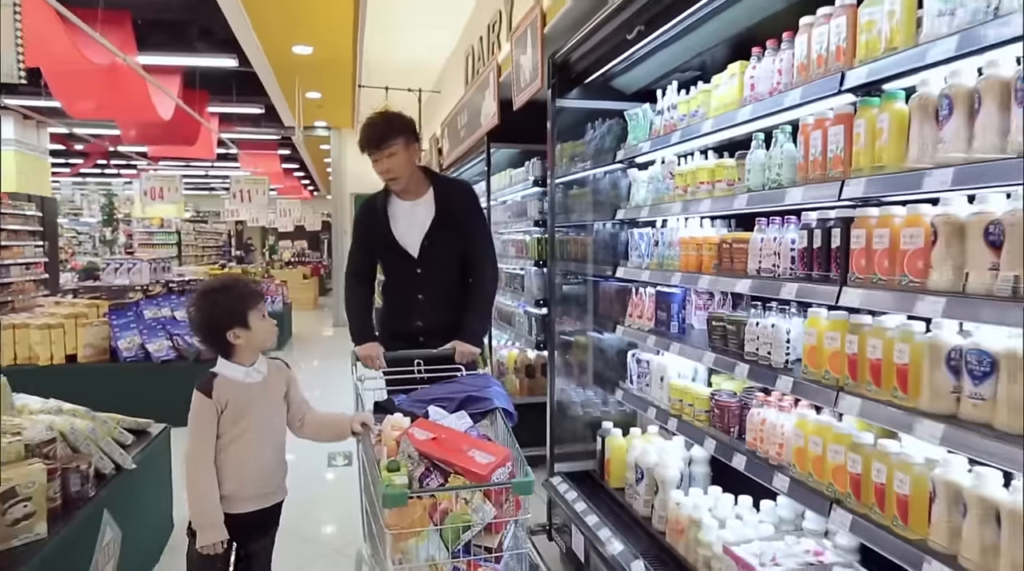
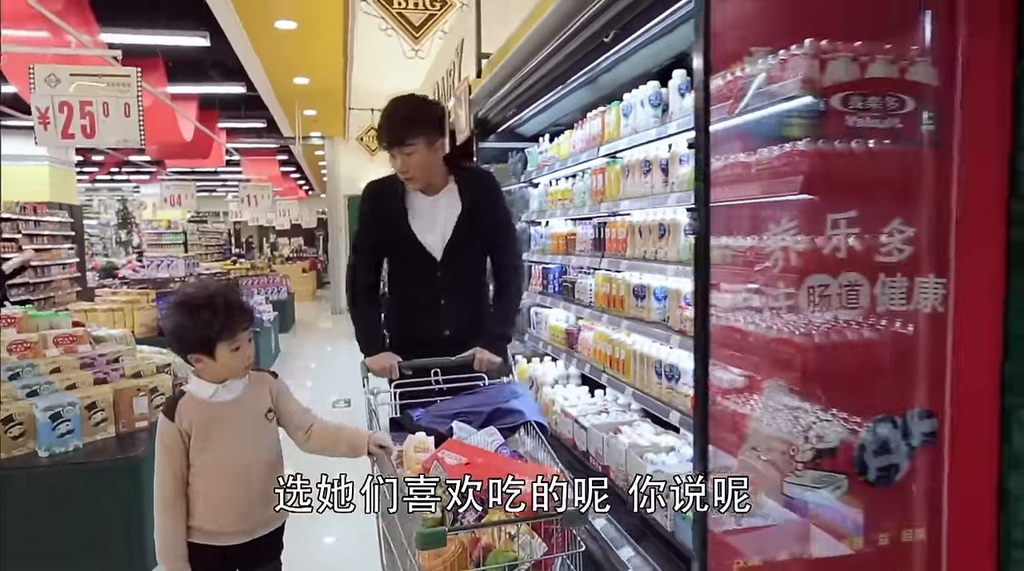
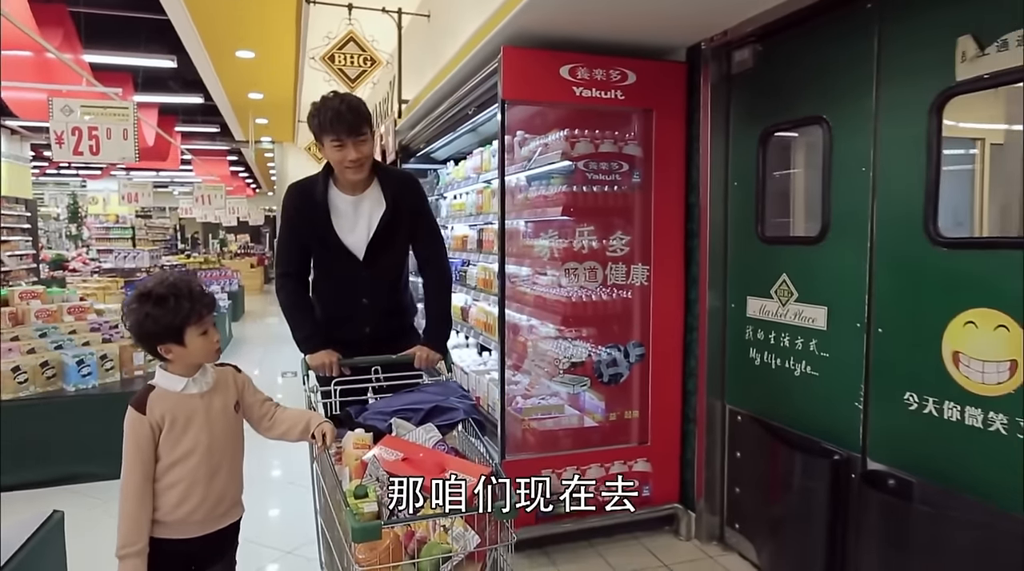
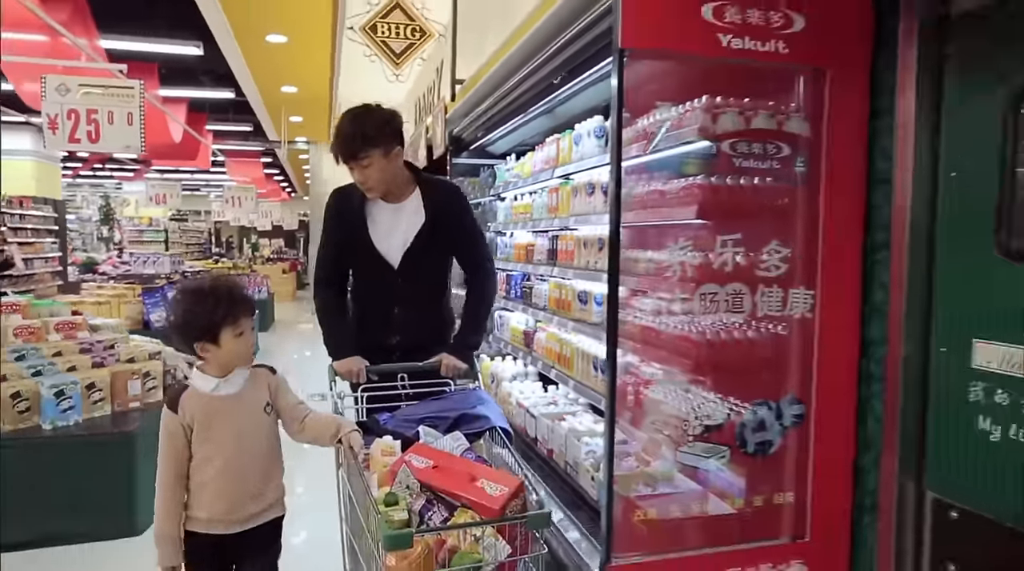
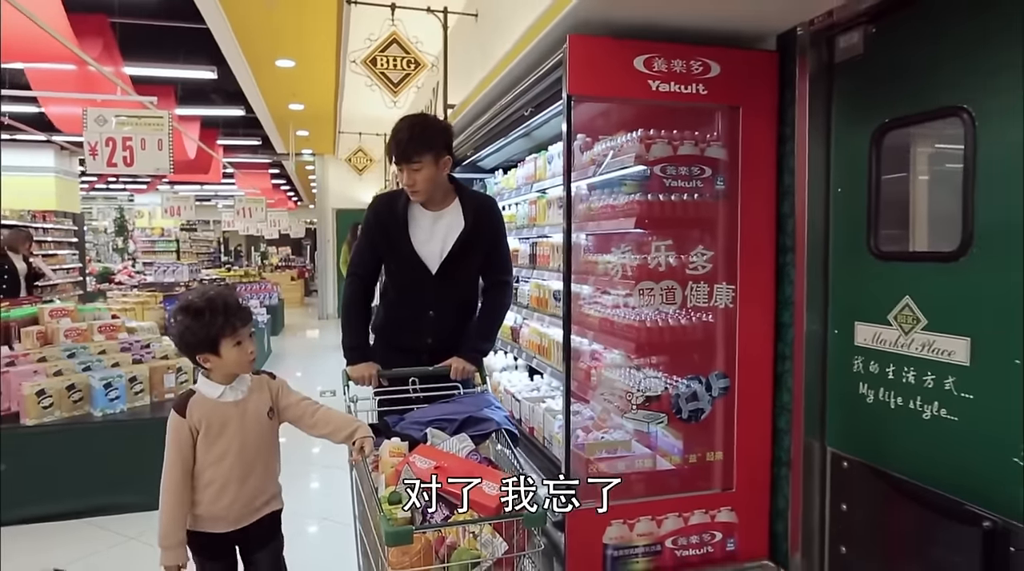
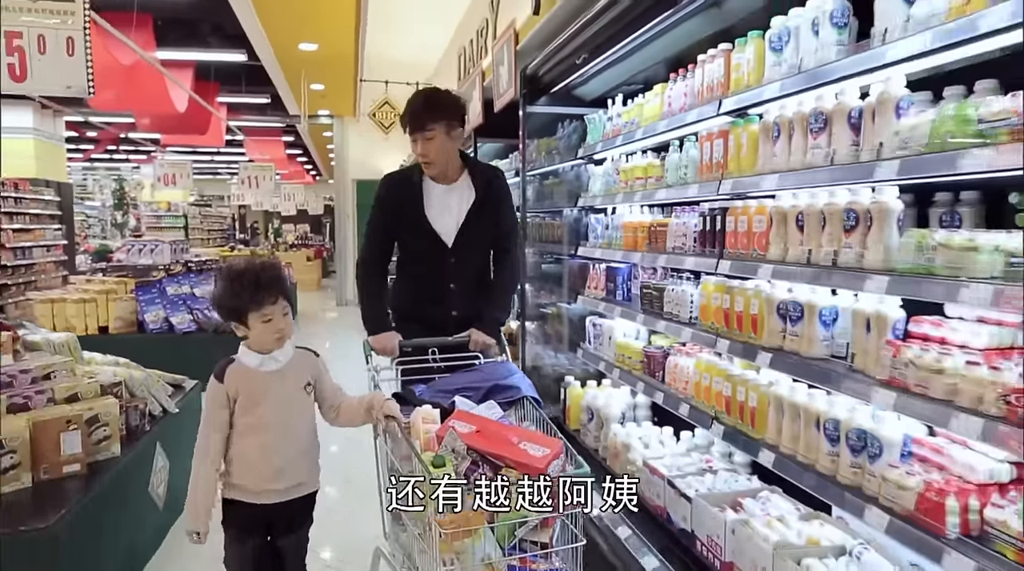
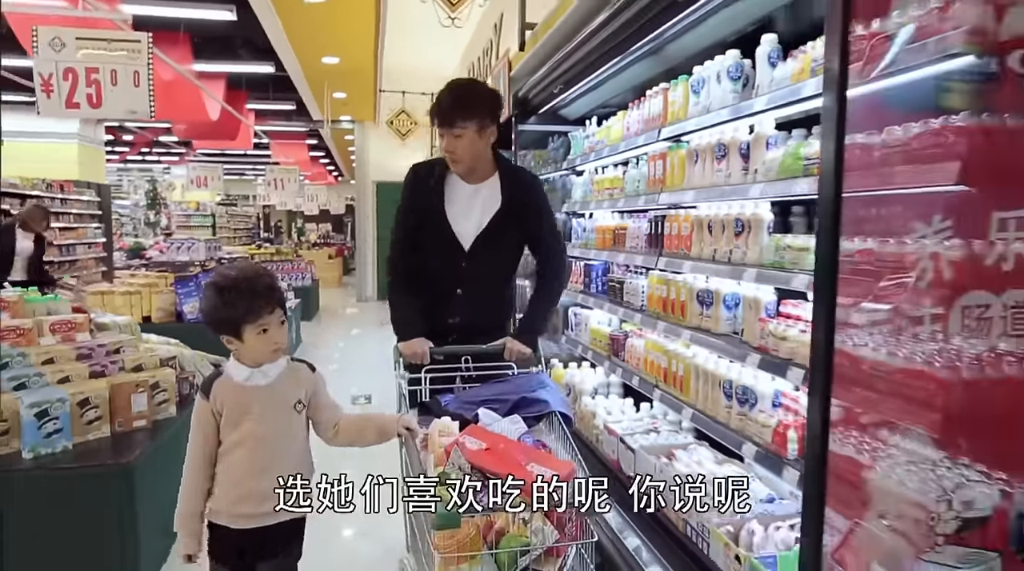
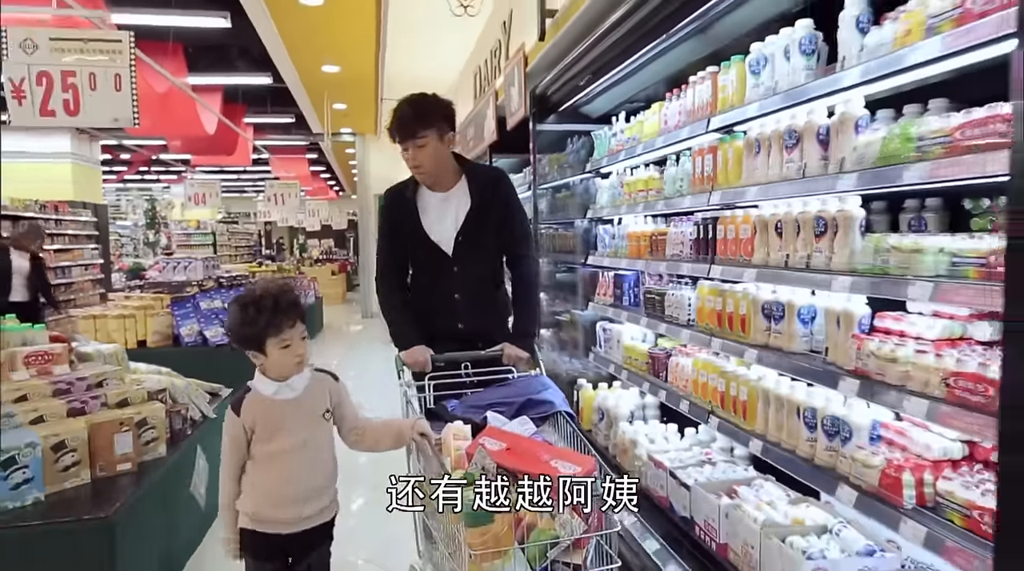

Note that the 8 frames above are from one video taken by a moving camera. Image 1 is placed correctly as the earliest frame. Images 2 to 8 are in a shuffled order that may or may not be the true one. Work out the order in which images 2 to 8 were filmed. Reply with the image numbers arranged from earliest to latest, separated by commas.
6, 8, 7, 2, 4, 5, 3
